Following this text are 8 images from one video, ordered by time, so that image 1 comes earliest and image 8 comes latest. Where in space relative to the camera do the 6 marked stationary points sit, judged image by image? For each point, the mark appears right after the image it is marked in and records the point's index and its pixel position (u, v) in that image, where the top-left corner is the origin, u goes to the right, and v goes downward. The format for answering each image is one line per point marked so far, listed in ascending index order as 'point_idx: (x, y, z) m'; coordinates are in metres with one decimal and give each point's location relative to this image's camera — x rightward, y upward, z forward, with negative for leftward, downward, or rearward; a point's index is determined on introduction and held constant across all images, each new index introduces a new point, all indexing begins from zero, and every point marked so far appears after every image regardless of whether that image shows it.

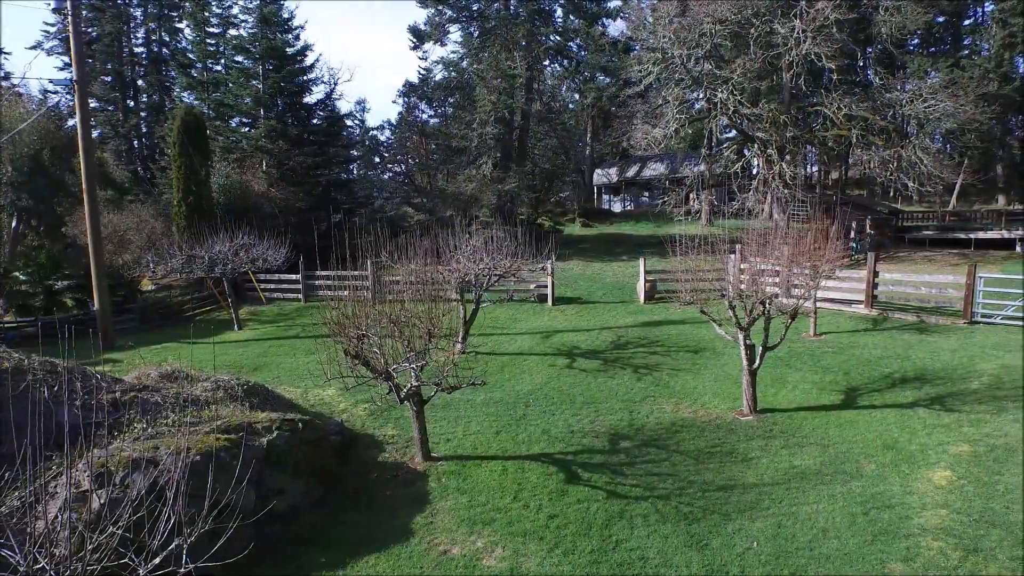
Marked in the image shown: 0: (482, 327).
0: (-1.0, -1.1, +15.4) m
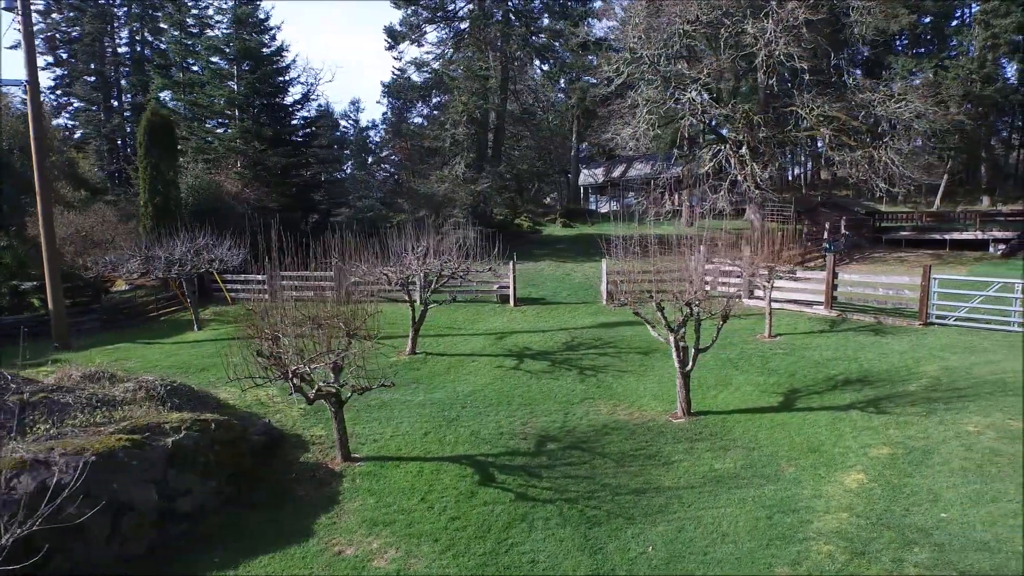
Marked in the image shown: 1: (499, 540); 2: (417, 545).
0: (-2.2, -1.1, +15.4) m
1: (-0.2, -3.0, +6.5) m
2: (-1.1, -3.0, +6.4) m
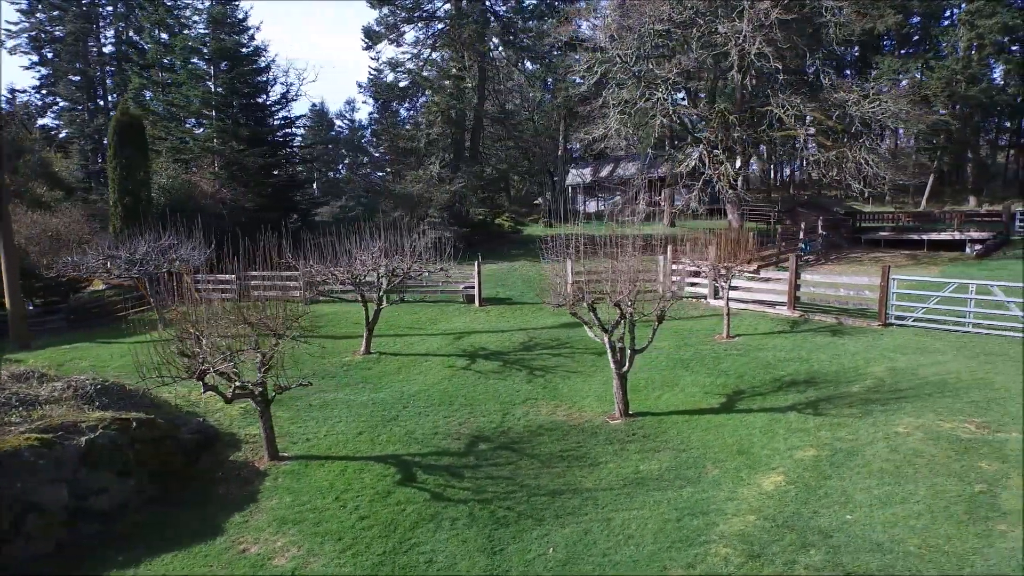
0: (-3.3, -1.1, +15.5) m
1: (-1.3, -3.0, +6.5) m
2: (-2.3, -3.0, +6.4) m
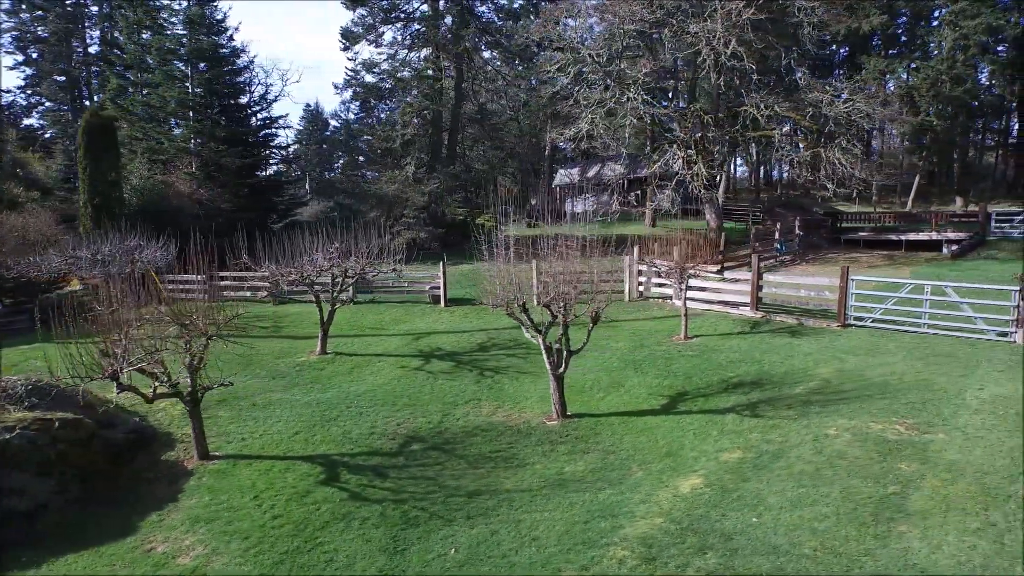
0: (-4.4, -1.1, +15.5) m
1: (-2.5, -3.0, +6.5) m
2: (-3.4, -3.1, +6.5) m
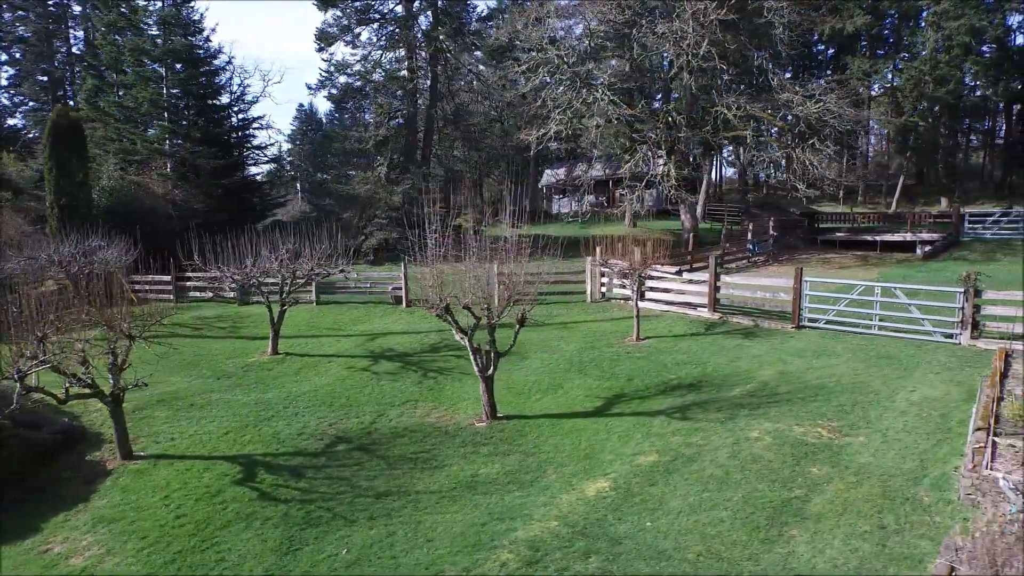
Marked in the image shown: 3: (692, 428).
0: (-5.6, -1.1, +15.6) m
1: (-3.8, -3.1, +6.6) m
2: (-4.7, -3.1, +6.5) m
3: (+3.0, -2.3, +9.0) m
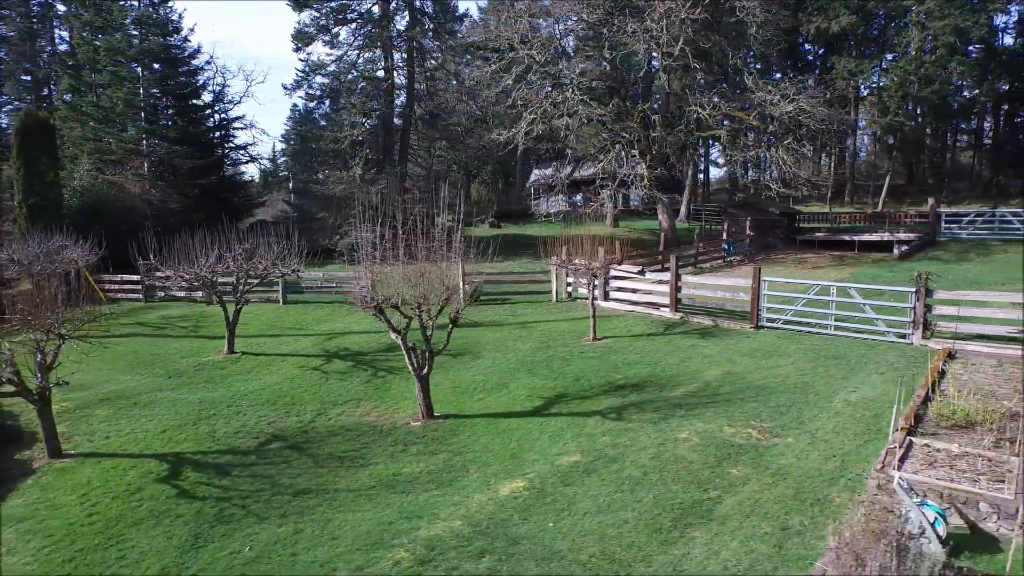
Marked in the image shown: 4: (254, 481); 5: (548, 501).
0: (-6.7, -1.1, +15.6) m
1: (-4.9, -3.1, +6.6) m
2: (-5.9, -3.1, +6.6) m
3: (+1.9, -2.3, +9.0) m
4: (-3.8, -2.9, +8.0) m
5: (+0.5, -2.8, +7.0) m
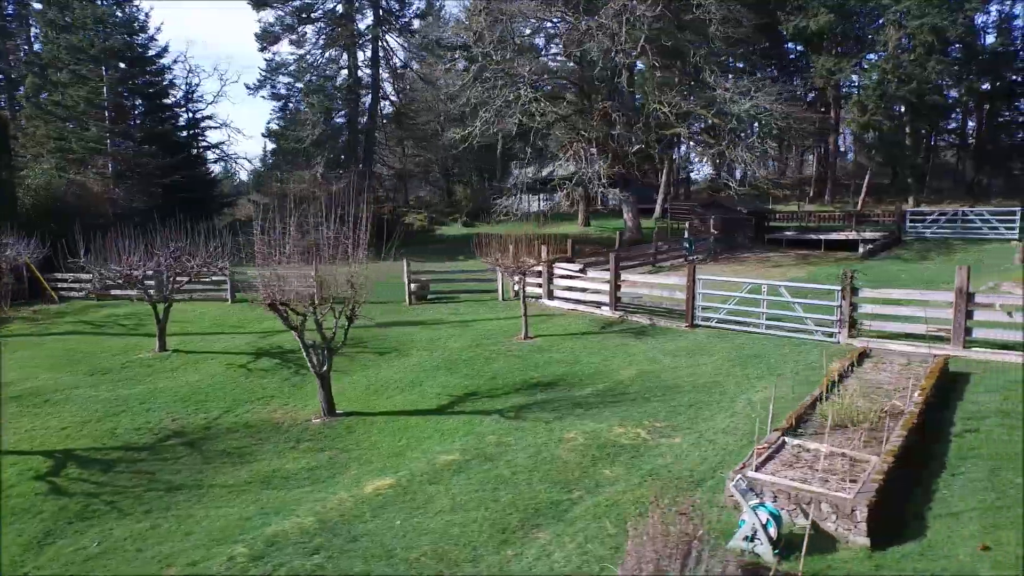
0: (-8.4, -1.1, +15.7) m
1: (-6.7, -3.0, +6.6) m
2: (-7.7, -3.0, +6.6) m
3: (+0.1, -2.3, +9.0) m
4: (-5.6, -2.8, +8.0) m
5: (-1.3, -2.7, +7.0) m
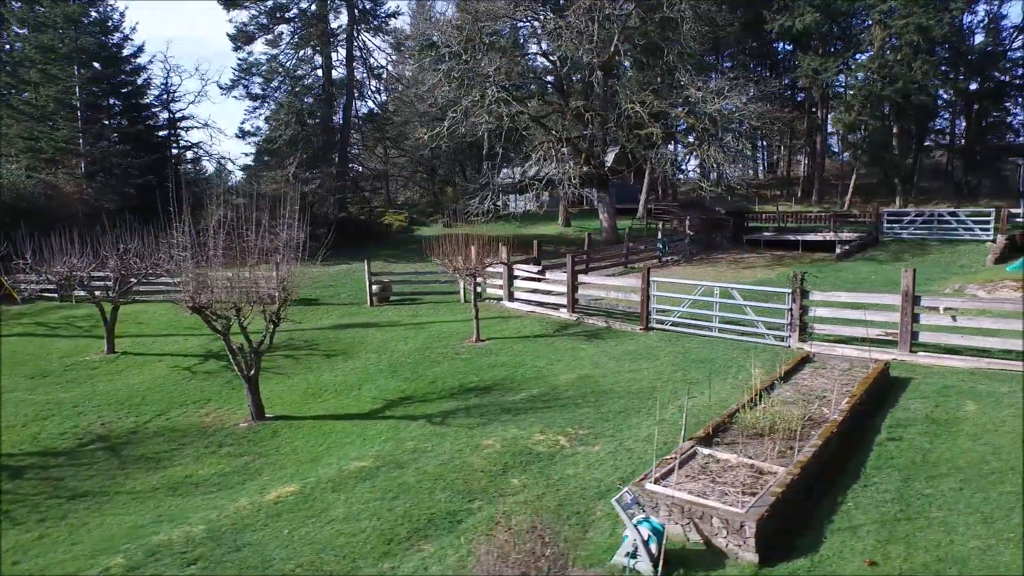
0: (-9.6, -1.1, +15.6) m
1: (-8.0, -3.1, +6.5) m
2: (-9.0, -3.1, +6.5) m
3: (-1.2, -2.3, +8.8) m
4: (-6.9, -2.9, +7.9) m
5: (-2.6, -2.8, +6.8) m
